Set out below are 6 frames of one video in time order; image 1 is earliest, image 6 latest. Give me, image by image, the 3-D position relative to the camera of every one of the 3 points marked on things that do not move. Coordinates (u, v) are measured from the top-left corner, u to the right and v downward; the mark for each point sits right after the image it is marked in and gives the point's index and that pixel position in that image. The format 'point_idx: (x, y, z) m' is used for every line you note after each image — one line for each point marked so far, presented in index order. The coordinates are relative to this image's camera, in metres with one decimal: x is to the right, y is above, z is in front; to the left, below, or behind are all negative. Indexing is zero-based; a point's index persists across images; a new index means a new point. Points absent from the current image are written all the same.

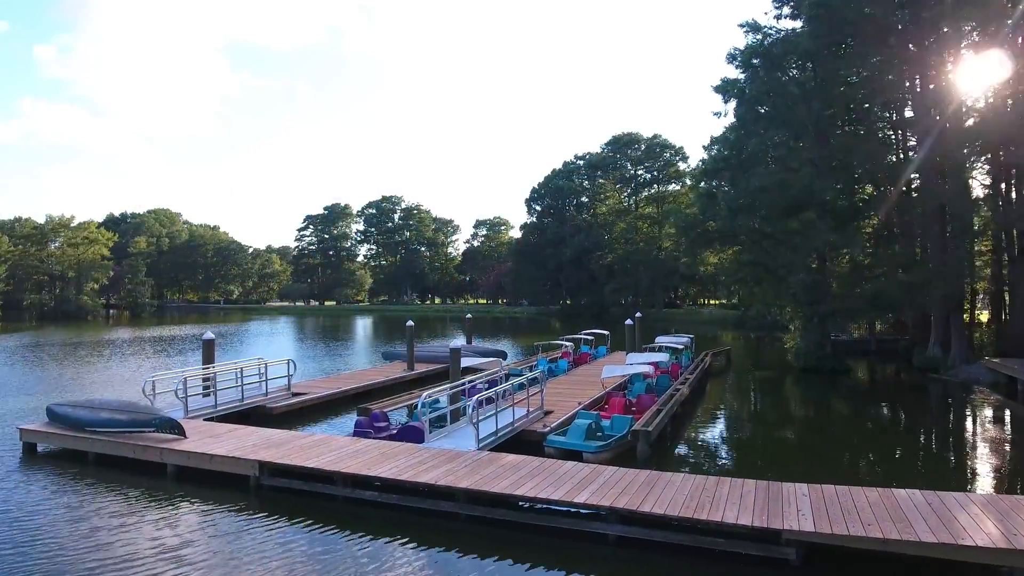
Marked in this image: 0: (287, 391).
0: (-5.5, -2.5, +15.4) m
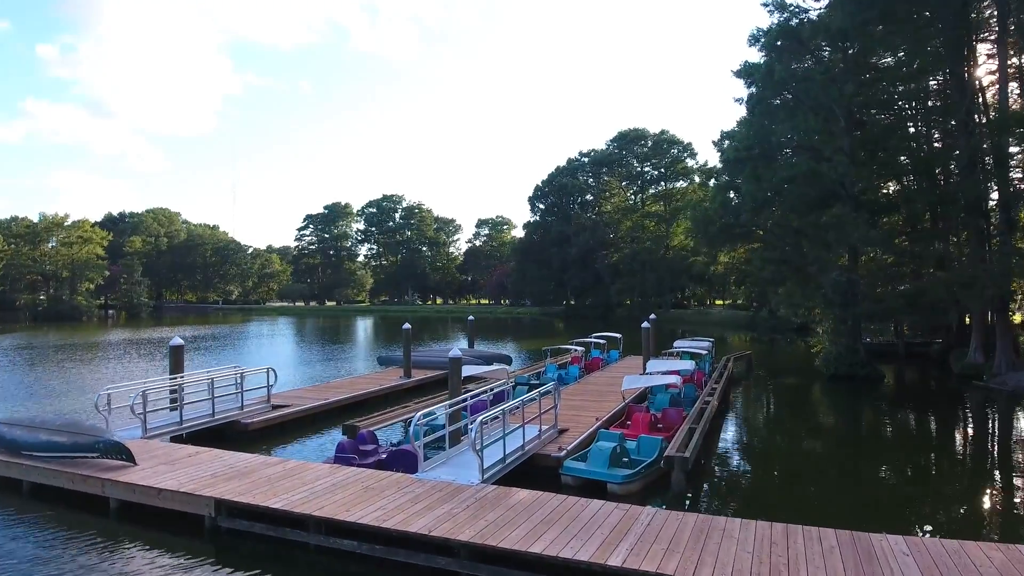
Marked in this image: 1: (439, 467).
0: (-5.3, -2.5, +13.7) m
1: (-1.0, -2.5, +8.9) m
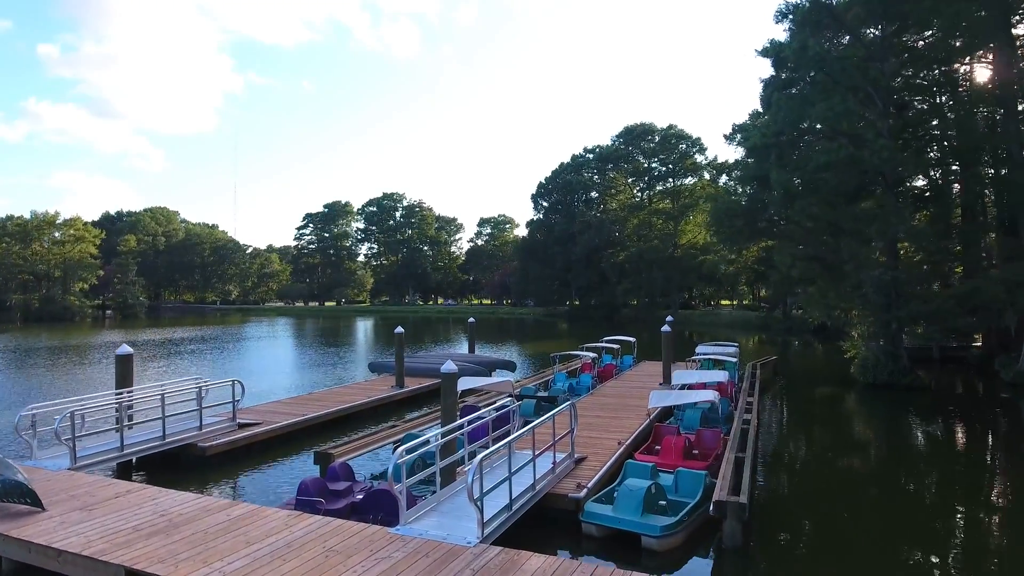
0: (-5.2, -2.5, +11.8) m
1: (-0.9, -2.5, +7.0) m
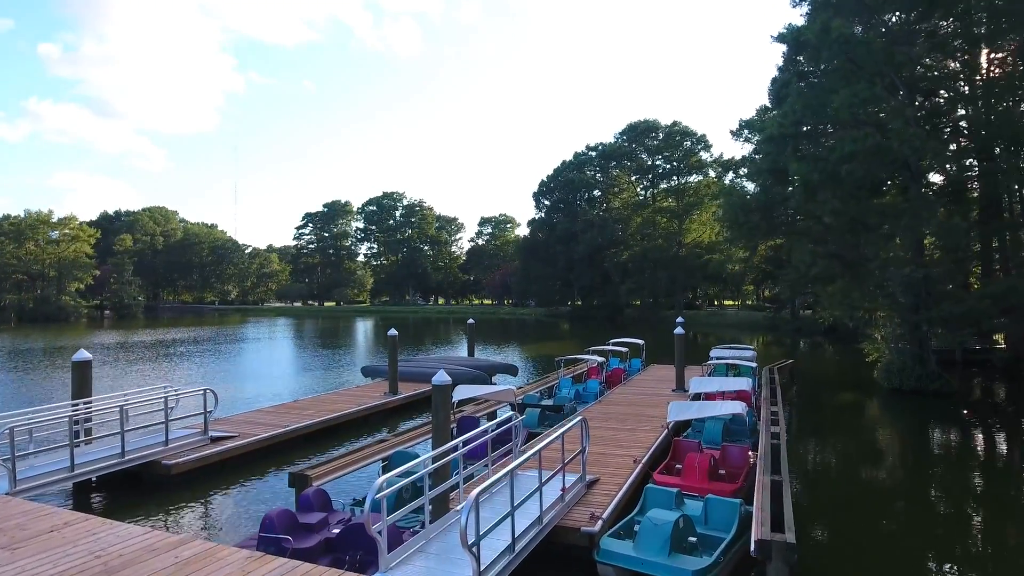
0: (-5.2, -2.5, +10.6) m
1: (-0.9, -2.5, +5.8) m
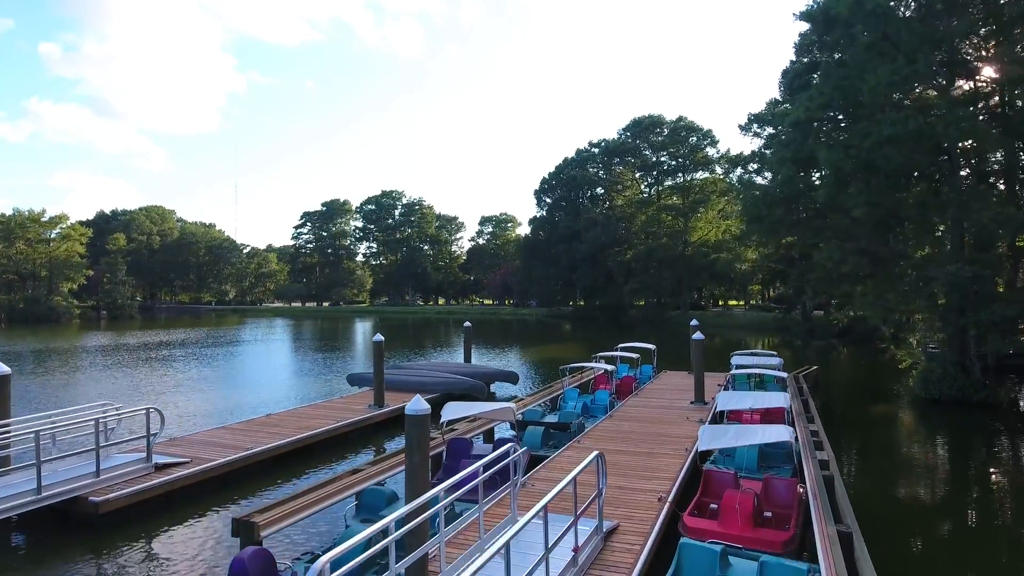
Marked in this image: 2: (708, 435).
0: (-5.2, -2.5, +9.0) m
1: (-0.9, -2.5, +4.2) m
2: (+2.5, -1.9, +8.2) m
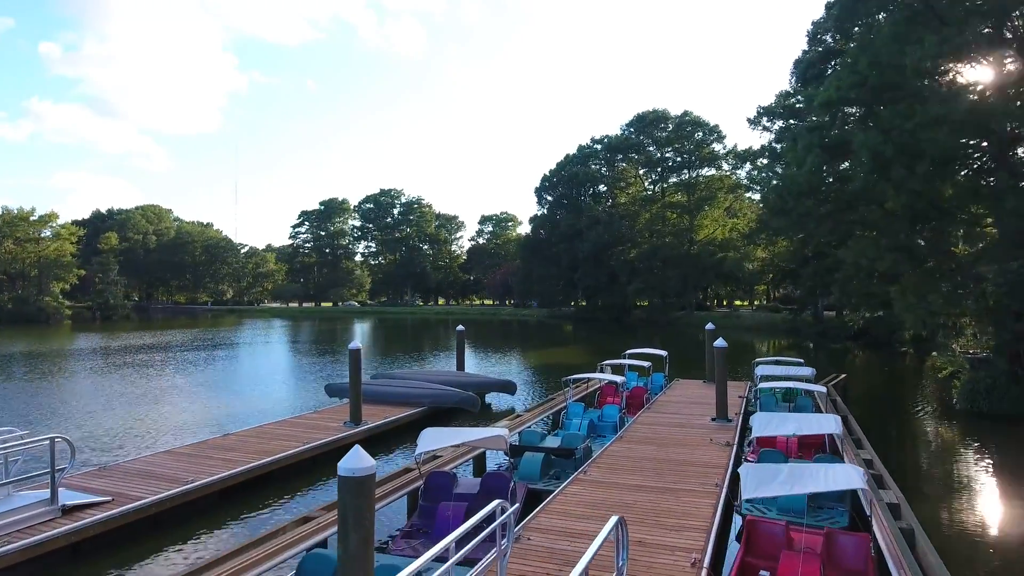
0: (-5.3, -2.5, +7.3) m
1: (-1.0, -2.5, +2.5) m
2: (+2.4, -1.9, +6.5) m
